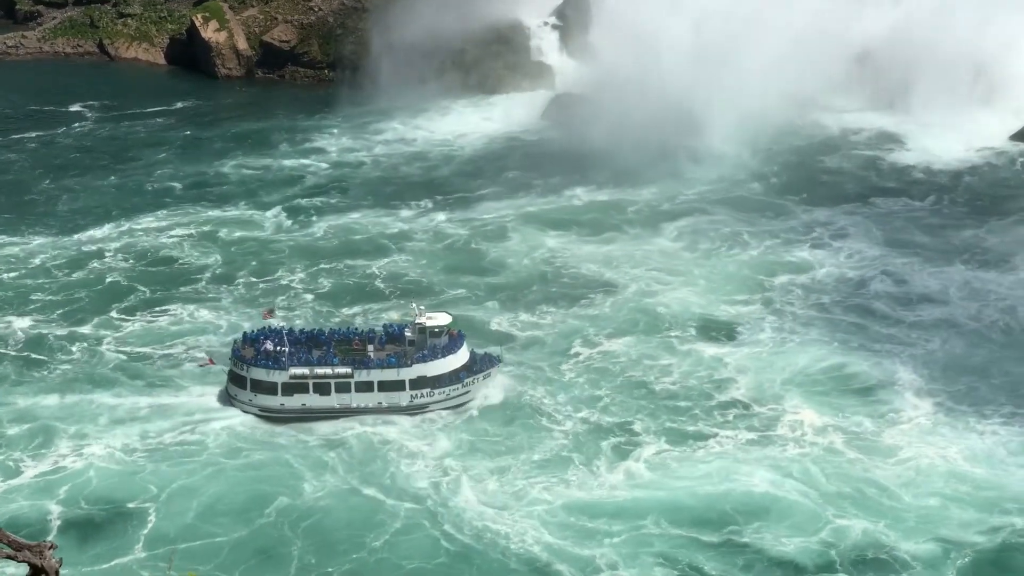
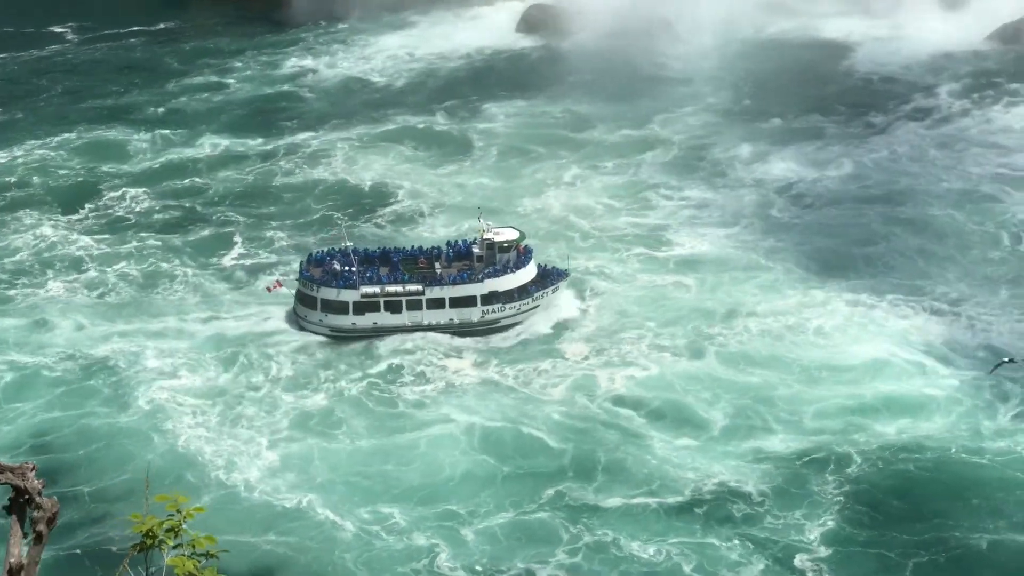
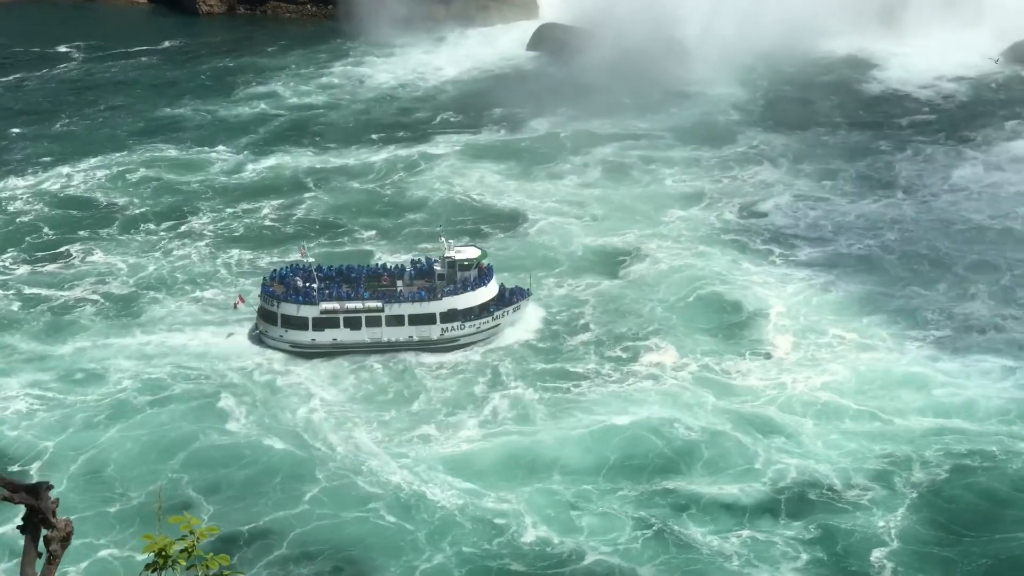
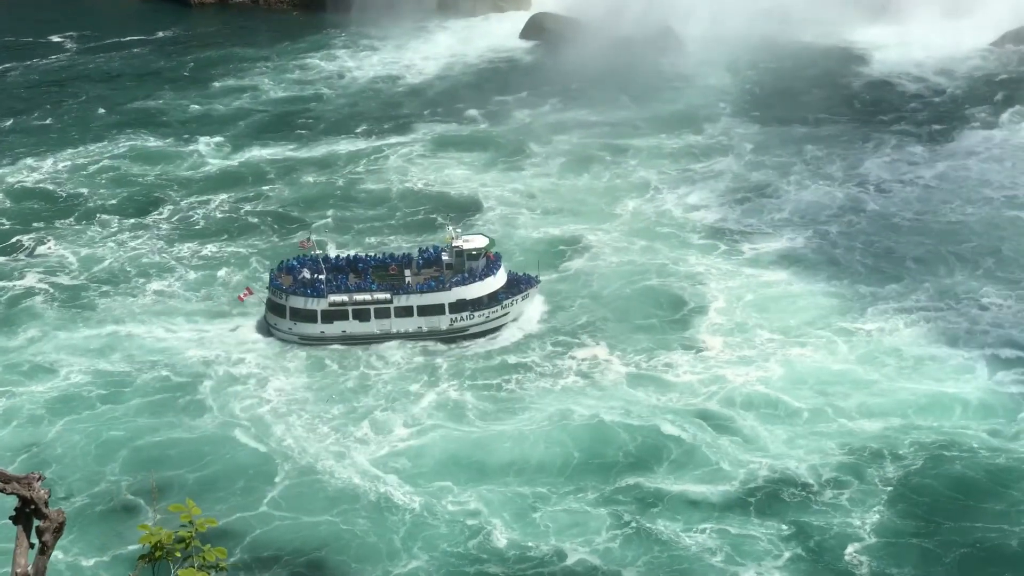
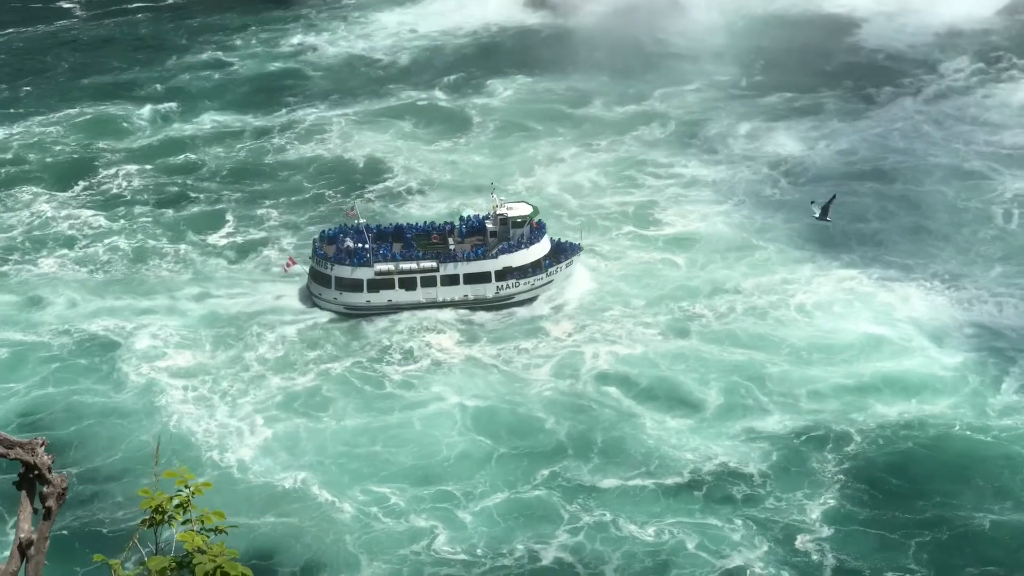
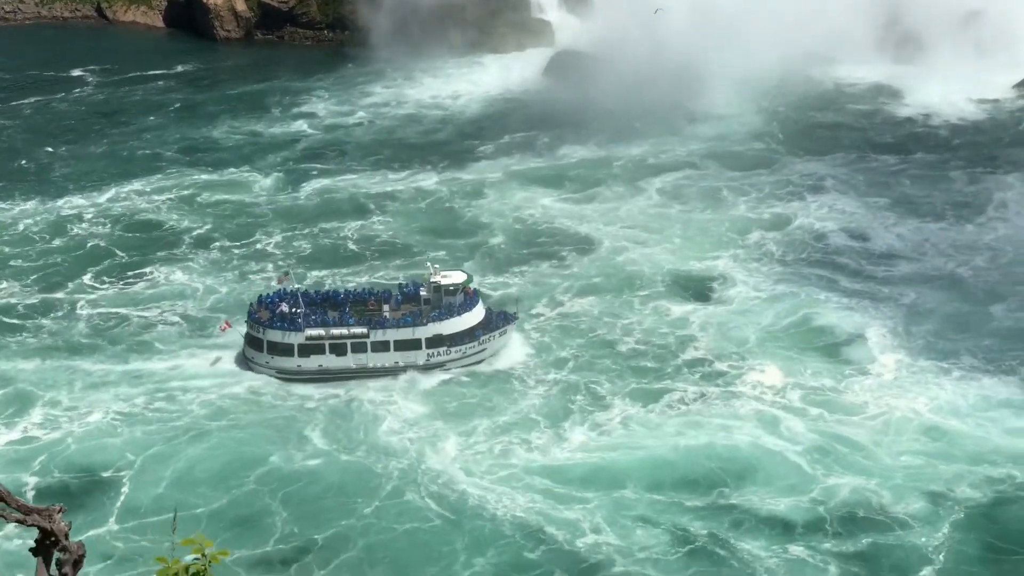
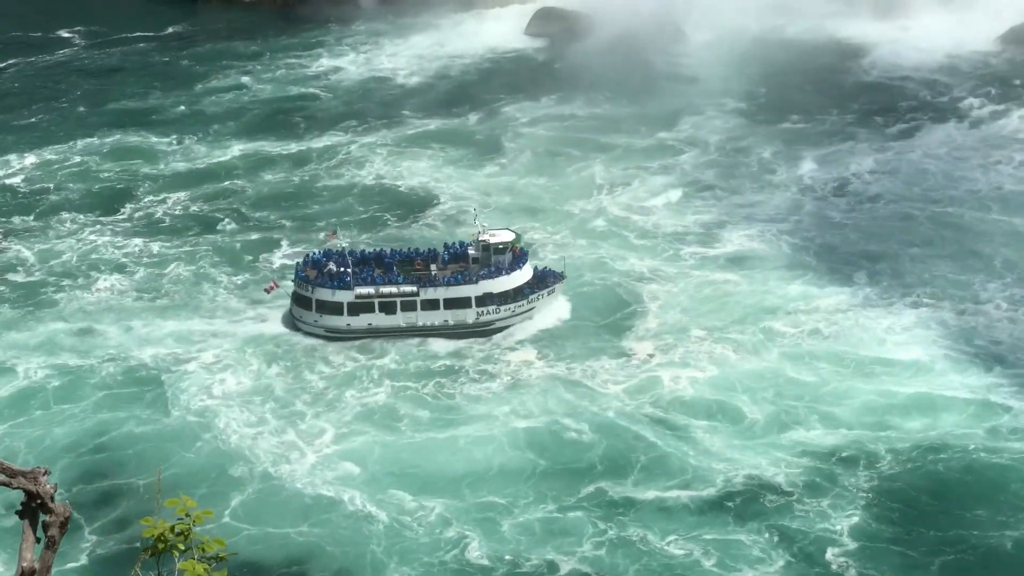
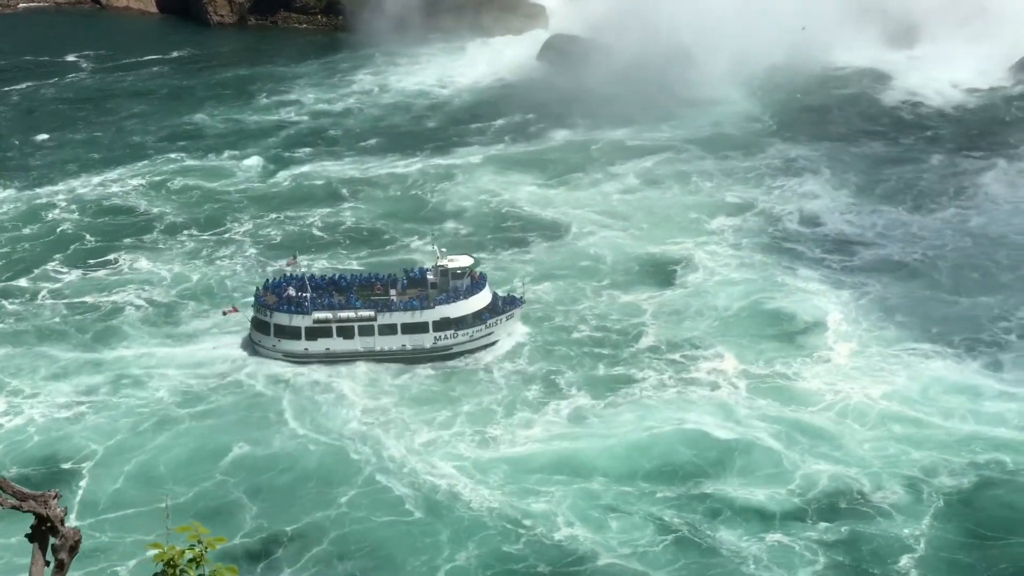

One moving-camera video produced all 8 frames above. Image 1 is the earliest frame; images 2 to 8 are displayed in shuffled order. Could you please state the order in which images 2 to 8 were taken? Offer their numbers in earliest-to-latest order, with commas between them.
6, 8, 3, 4, 7, 2, 5
